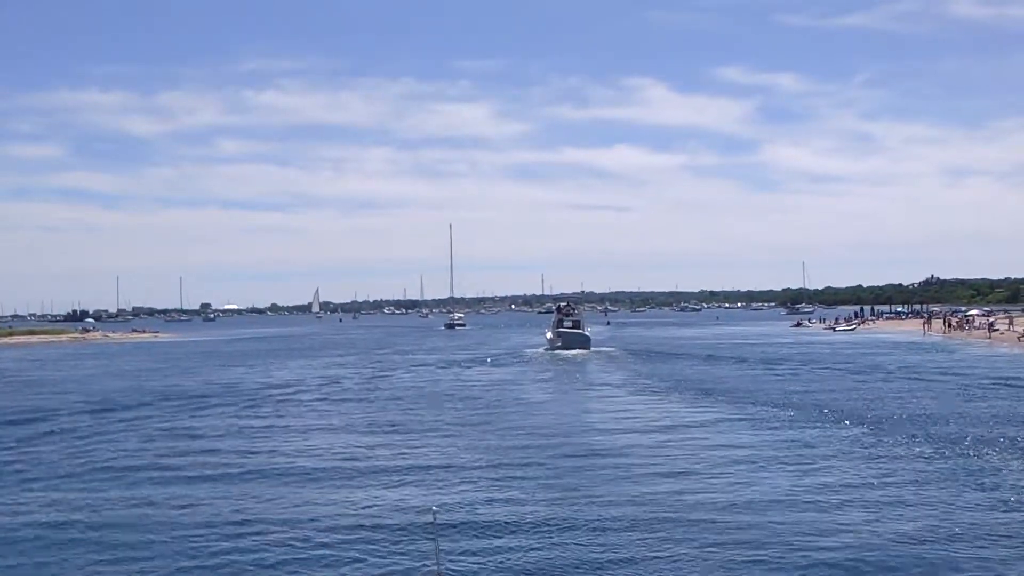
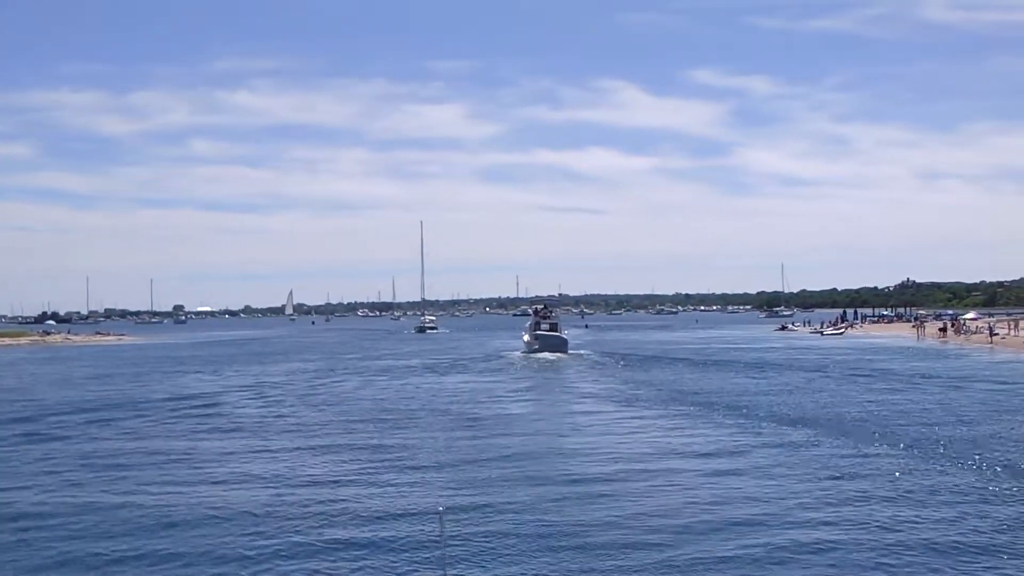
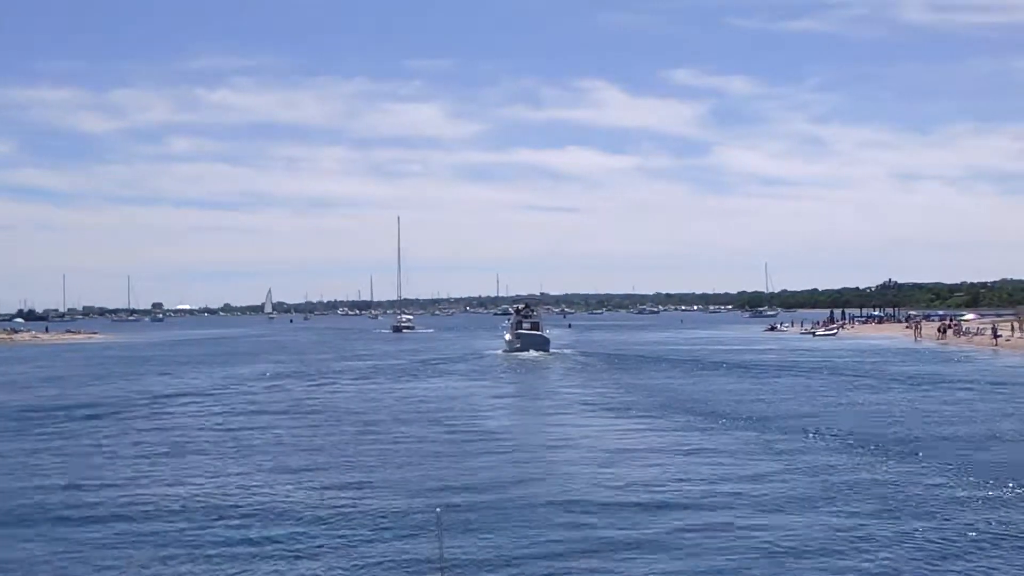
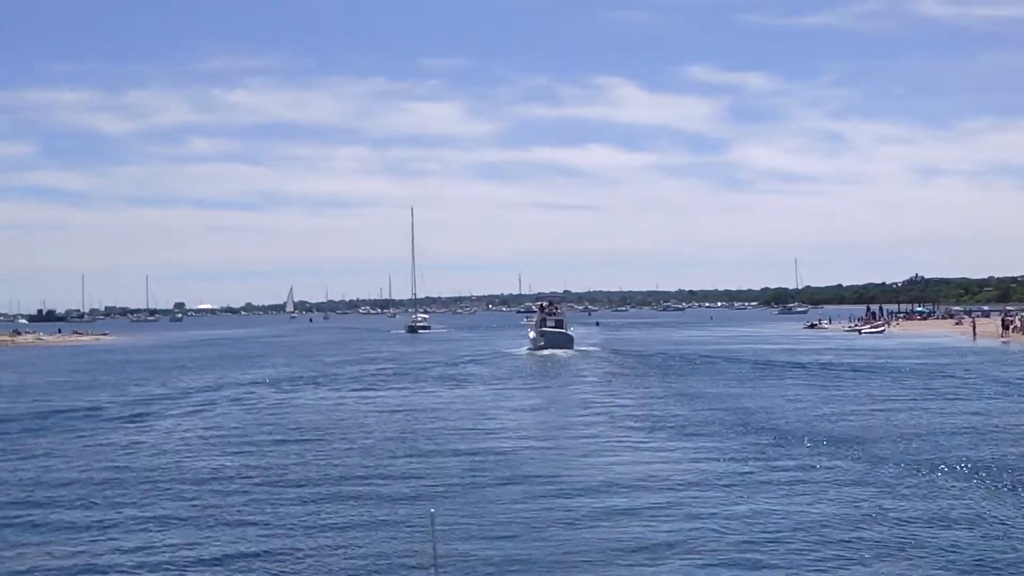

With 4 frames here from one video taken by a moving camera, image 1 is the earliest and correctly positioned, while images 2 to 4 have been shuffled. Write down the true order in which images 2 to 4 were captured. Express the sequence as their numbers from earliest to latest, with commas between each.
2, 3, 4
